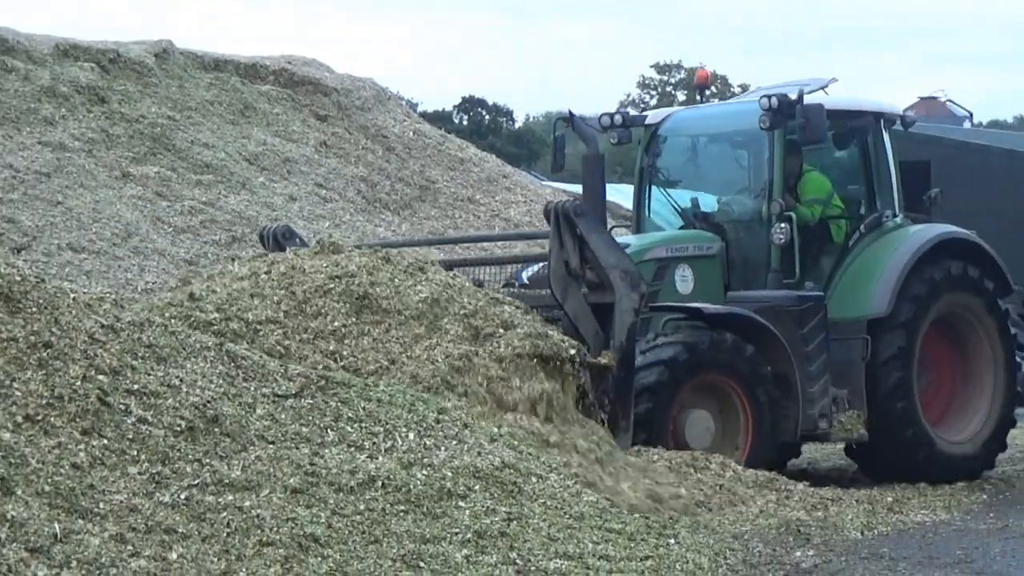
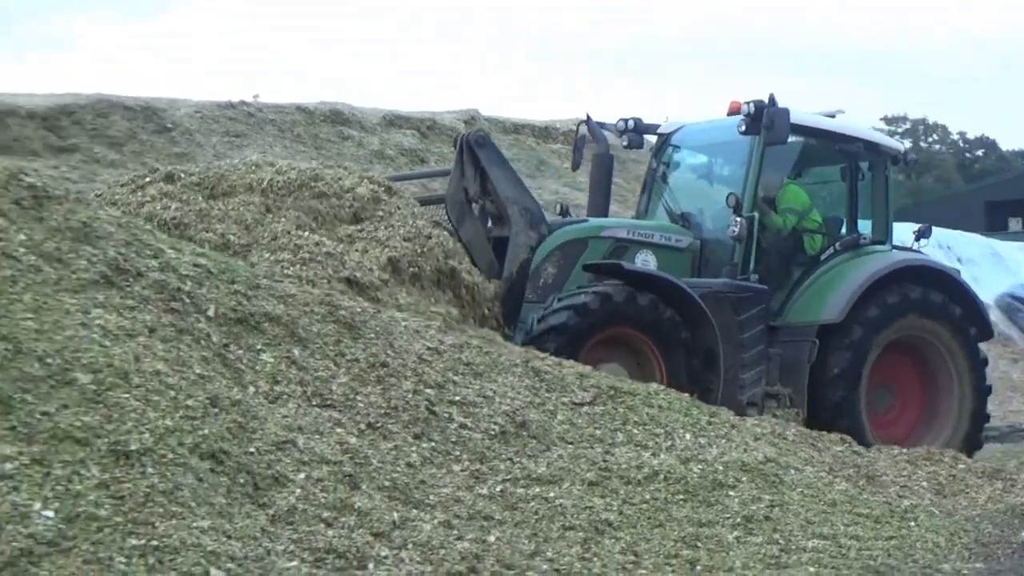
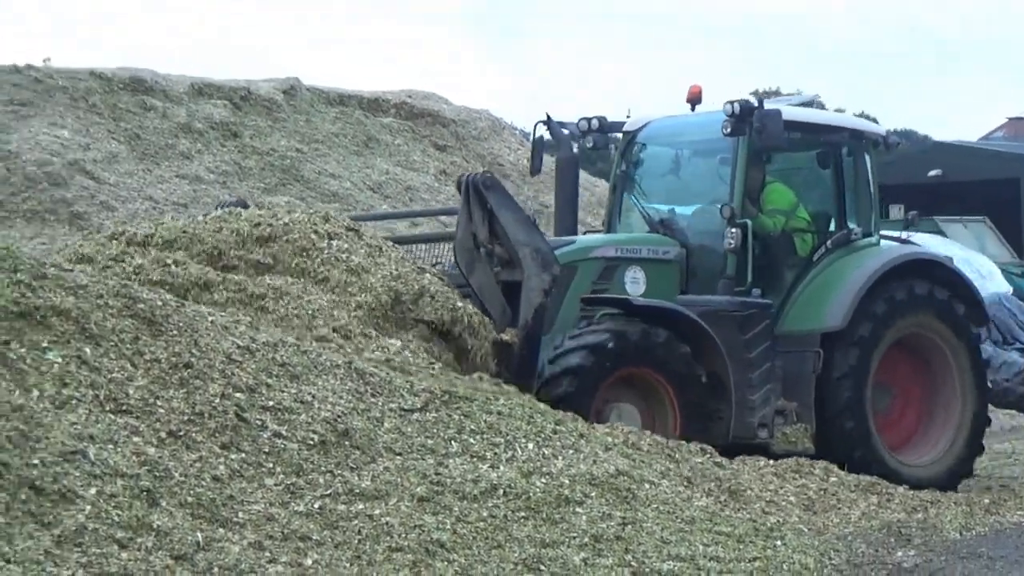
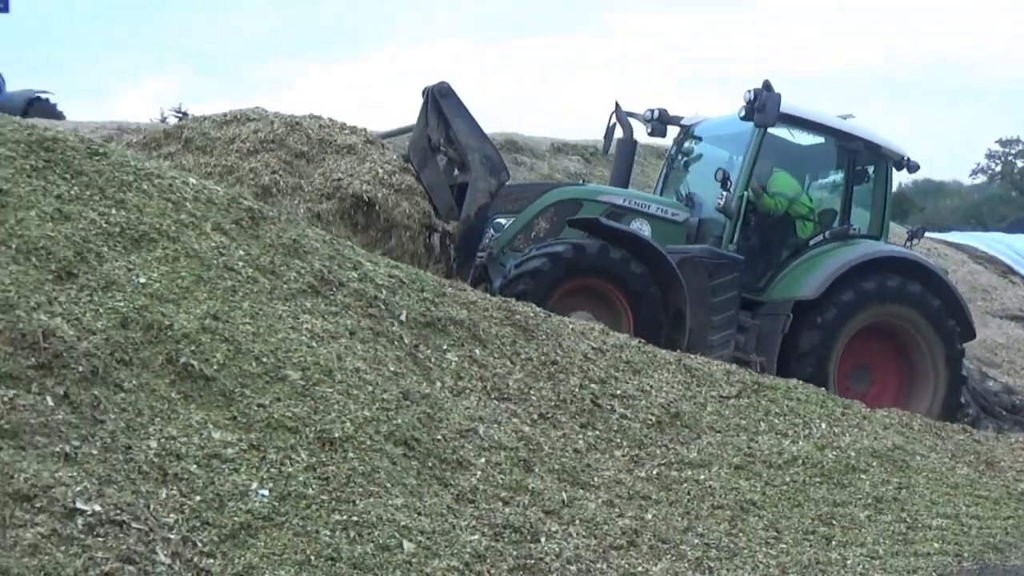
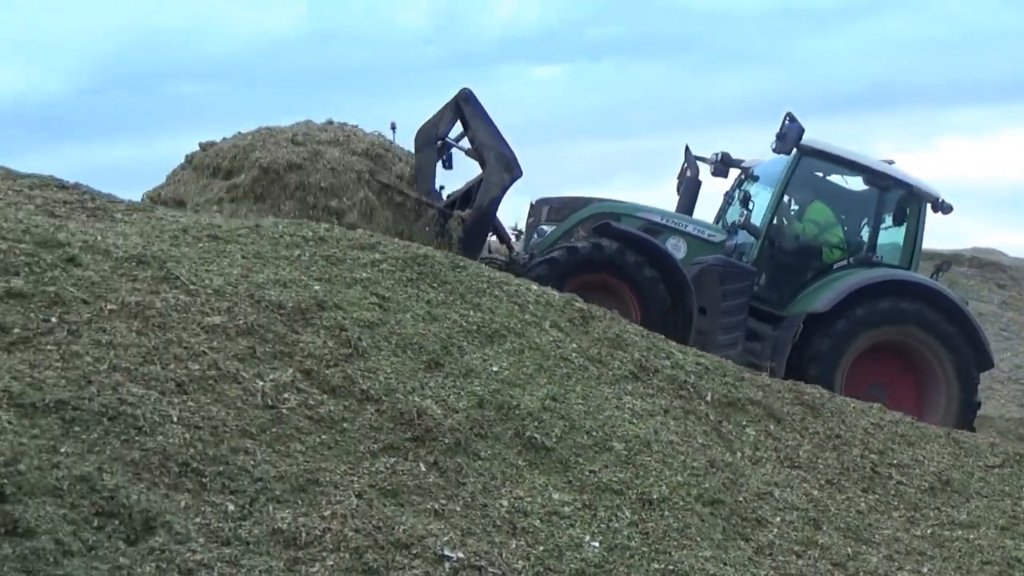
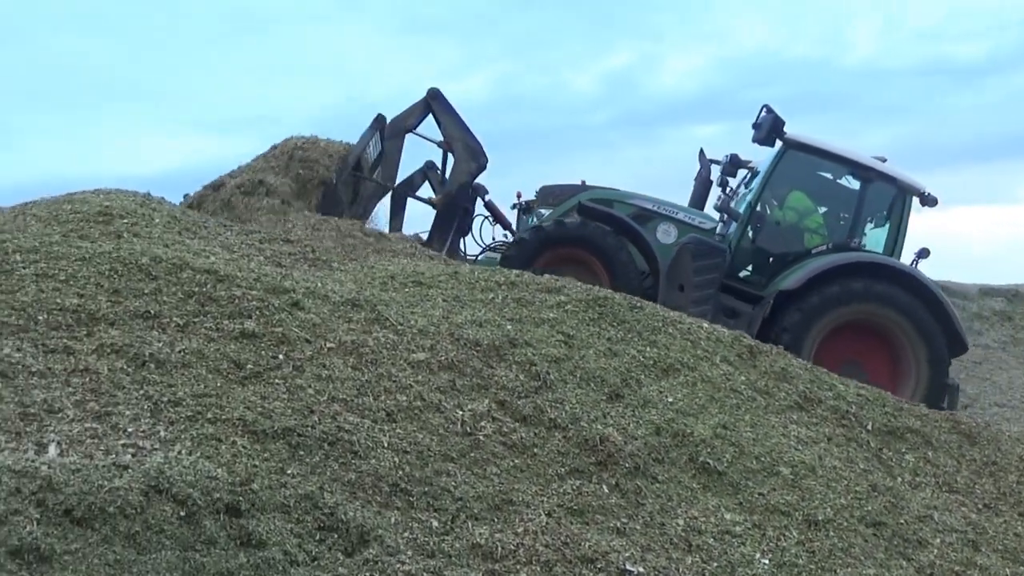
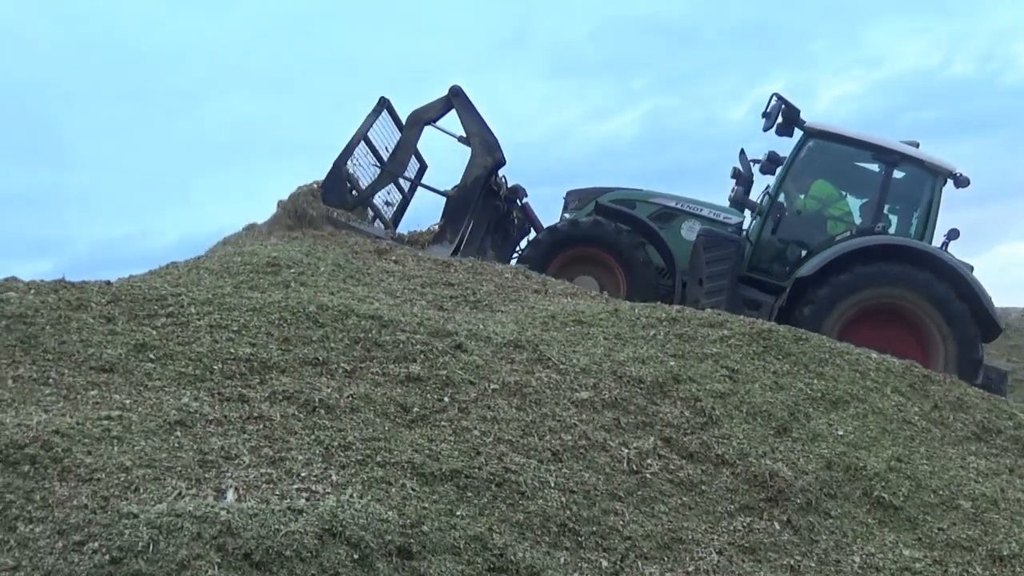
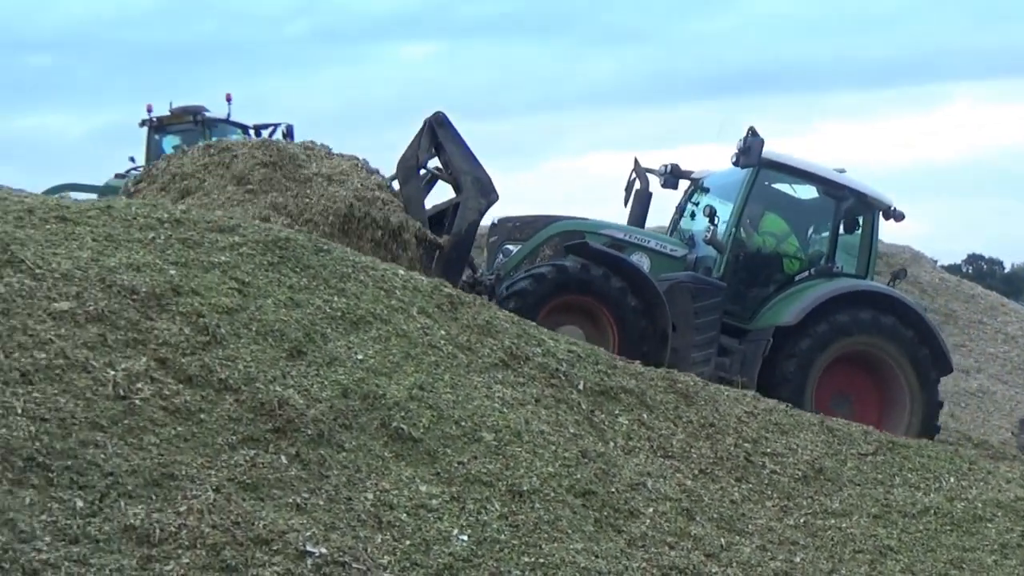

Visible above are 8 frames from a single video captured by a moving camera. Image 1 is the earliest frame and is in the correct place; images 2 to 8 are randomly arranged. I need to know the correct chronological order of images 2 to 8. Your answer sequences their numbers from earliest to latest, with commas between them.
3, 2, 4, 8, 5, 6, 7
